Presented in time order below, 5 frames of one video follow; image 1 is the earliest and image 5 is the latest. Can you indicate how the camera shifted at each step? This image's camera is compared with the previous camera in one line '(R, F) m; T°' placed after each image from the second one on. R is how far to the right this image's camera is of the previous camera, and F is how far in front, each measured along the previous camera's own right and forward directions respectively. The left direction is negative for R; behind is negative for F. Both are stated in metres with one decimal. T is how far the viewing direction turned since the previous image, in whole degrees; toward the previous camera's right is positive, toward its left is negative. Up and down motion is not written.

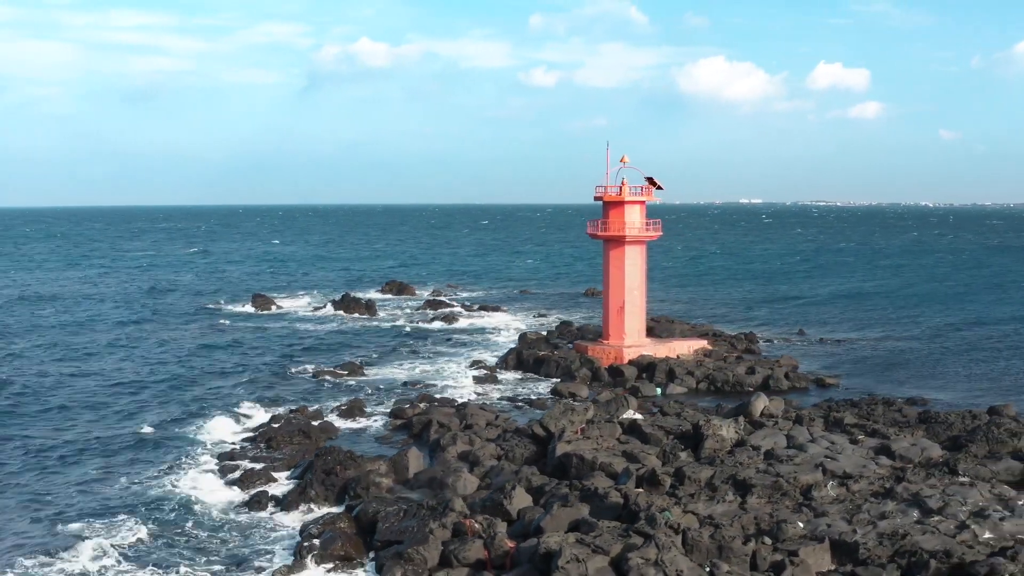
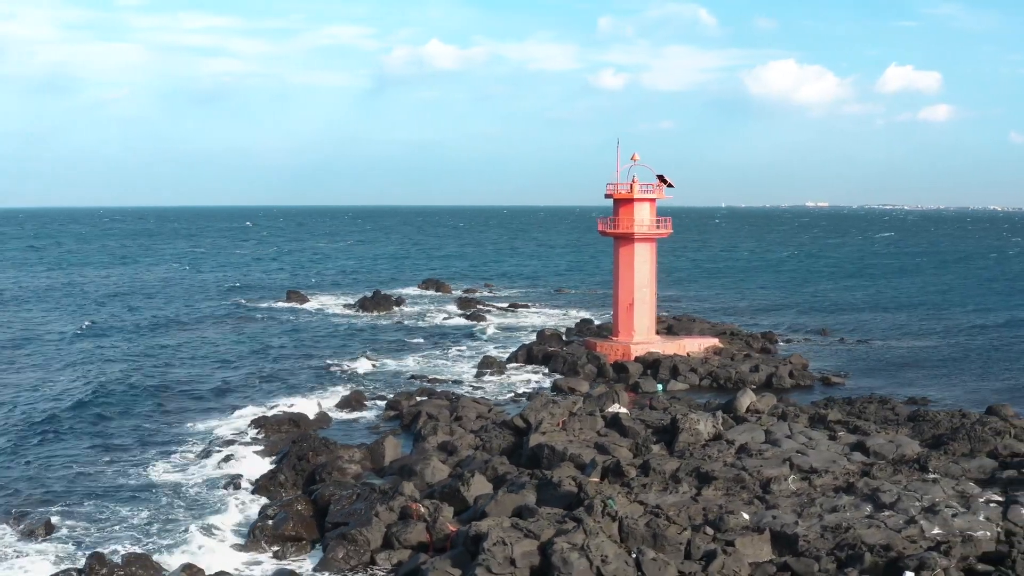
(+1.4, -0.1) m; -3°
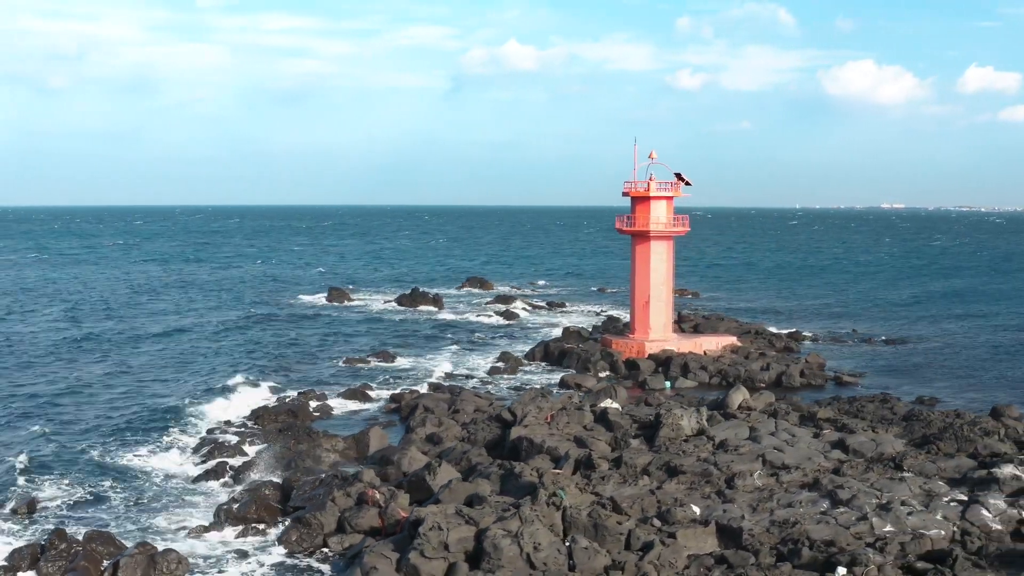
(+1.4, -0.1) m; -4°
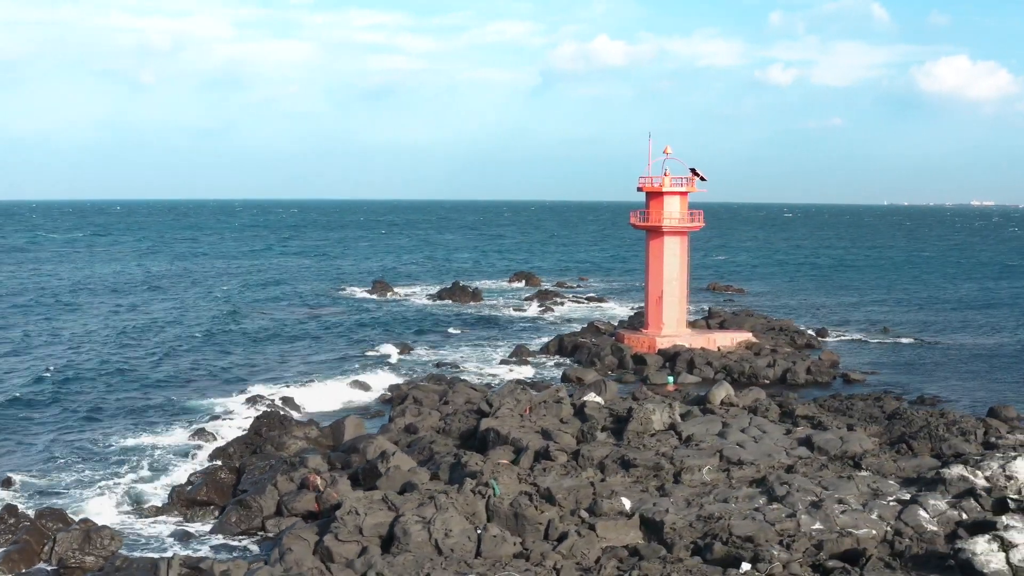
(+1.8, -0.1) m; -4°
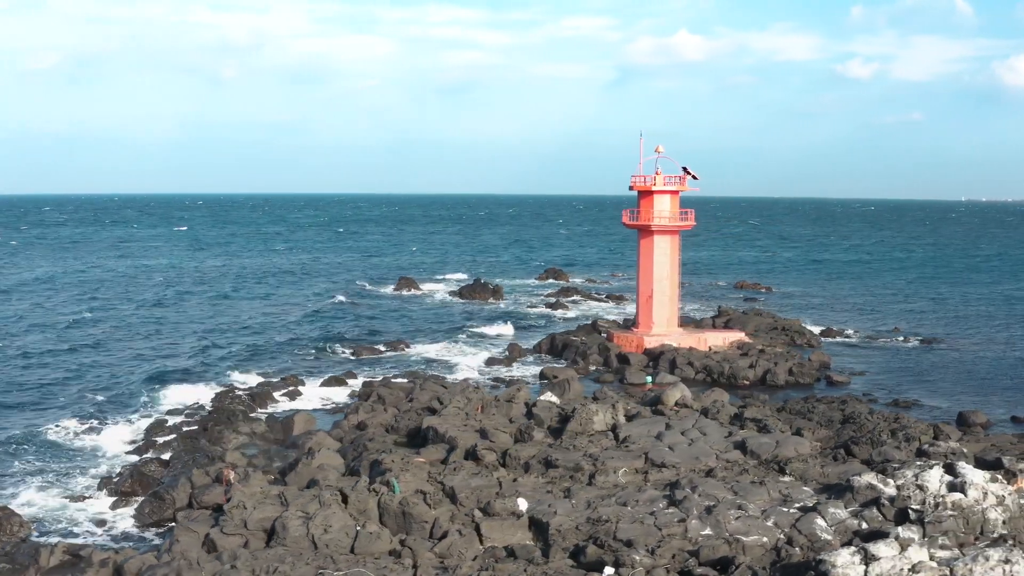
(+2.1, 0.0) m; -4°
